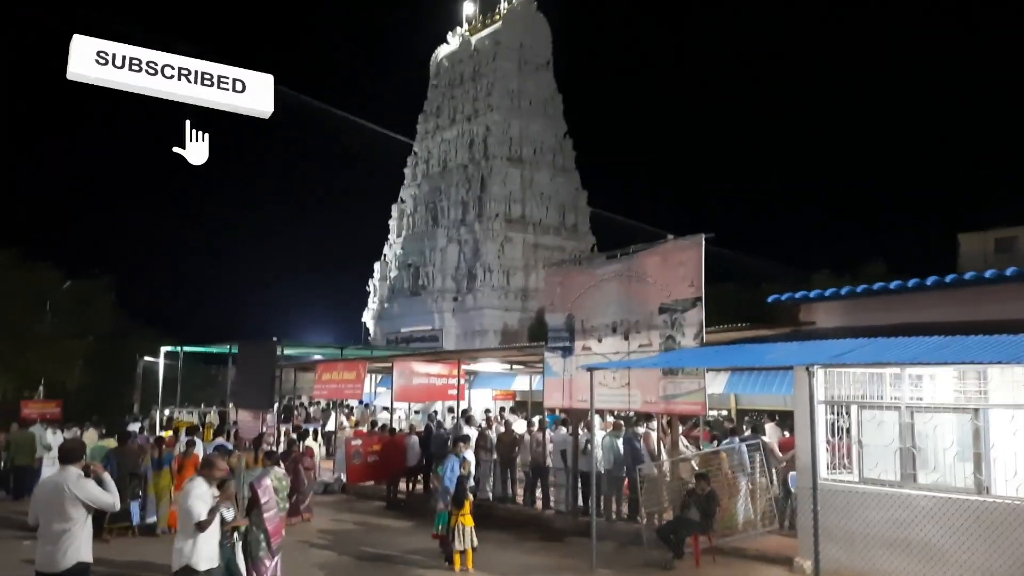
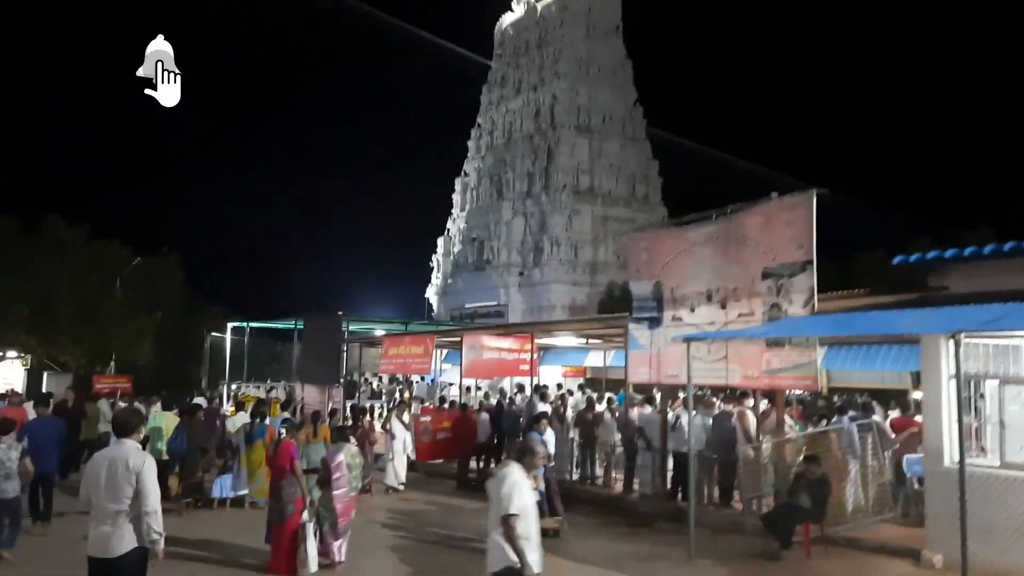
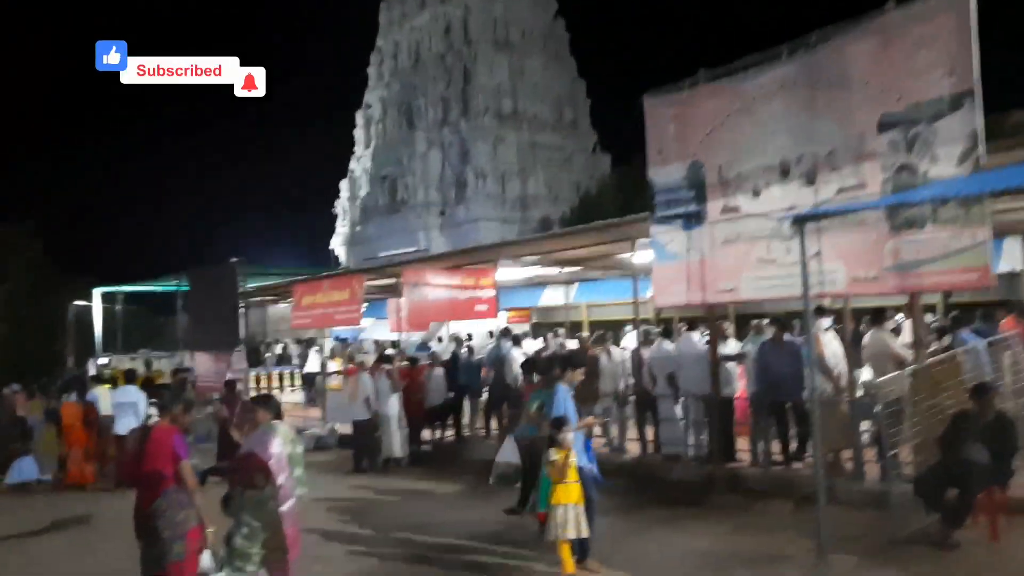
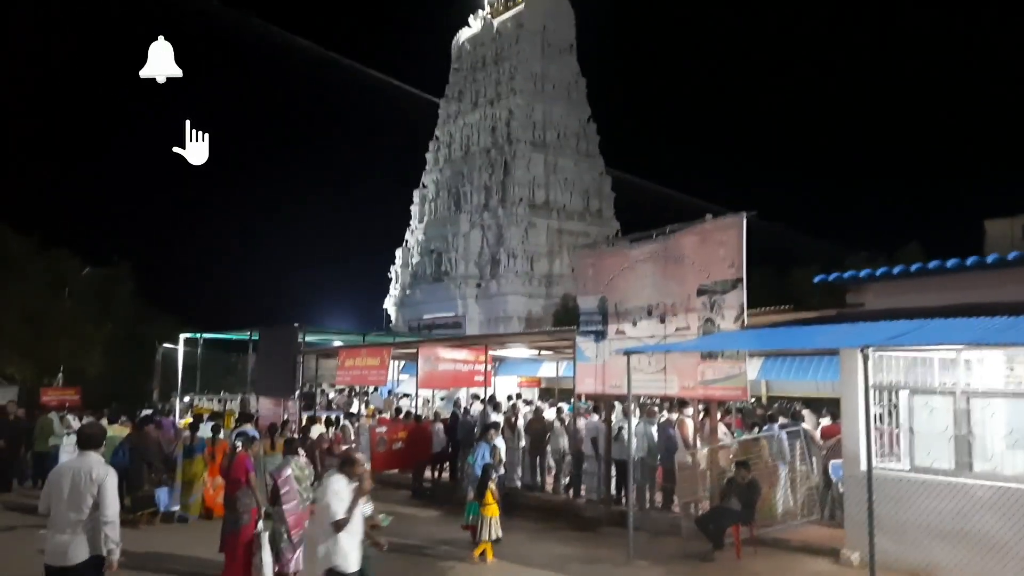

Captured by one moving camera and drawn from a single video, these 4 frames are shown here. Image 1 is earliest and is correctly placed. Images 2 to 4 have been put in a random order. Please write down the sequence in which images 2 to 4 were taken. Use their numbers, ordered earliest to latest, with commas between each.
4, 2, 3
